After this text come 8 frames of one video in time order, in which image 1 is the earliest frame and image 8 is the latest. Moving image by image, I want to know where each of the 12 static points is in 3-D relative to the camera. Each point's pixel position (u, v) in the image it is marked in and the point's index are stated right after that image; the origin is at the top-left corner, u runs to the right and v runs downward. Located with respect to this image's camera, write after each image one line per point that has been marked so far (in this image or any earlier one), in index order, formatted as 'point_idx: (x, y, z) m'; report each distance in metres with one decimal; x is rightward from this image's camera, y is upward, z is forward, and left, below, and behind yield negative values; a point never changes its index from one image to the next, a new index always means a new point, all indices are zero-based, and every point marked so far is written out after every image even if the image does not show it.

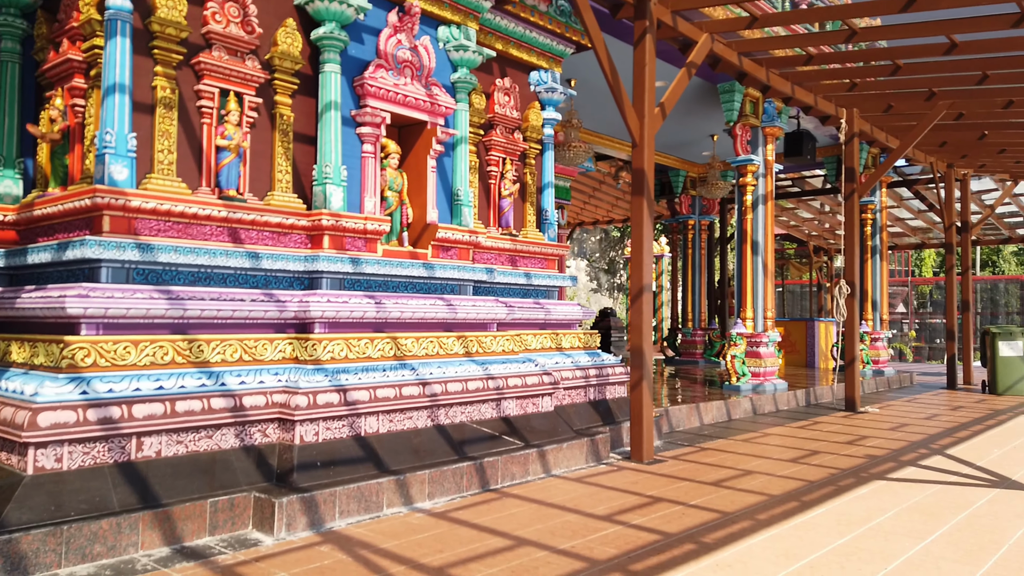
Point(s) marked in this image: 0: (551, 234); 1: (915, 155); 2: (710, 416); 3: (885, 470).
0: (+0.3, +0.4, +5.7) m
1: (+5.4, +1.8, +9.8) m
2: (+1.8, -1.2, +6.8) m
3: (+2.4, -1.2, +4.8) m
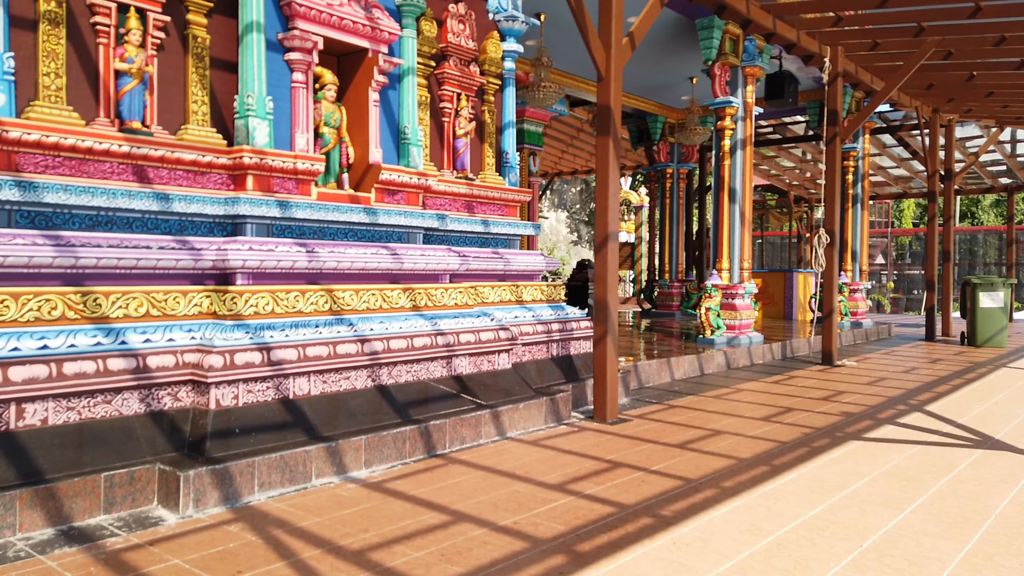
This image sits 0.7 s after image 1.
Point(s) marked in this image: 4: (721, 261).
0: (0.0, +0.8, +5.3) m
1: (+5.0, +2.4, +9.4) m
2: (+1.5, -0.7, +6.5) m
3: (+2.2, -0.9, +4.5) m
4: (+2.3, +0.3, +8.1) m
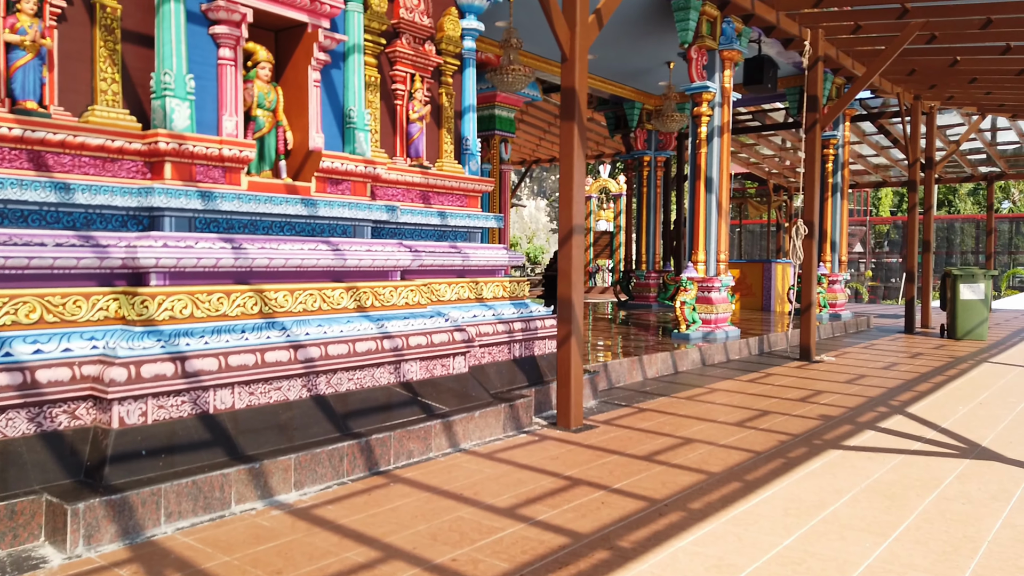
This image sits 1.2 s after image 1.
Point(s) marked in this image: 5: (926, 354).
0: (-0.3, +0.8, +5.0) m
1: (+4.6, +2.5, +9.2) m
2: (+1.2, -0.7, +6.2) m
3: (+1.9, -0.9, +4.3) m
4: (+2.0, +0.4, +7.8) m
5: (+4.4, -0.7, +7.9) m
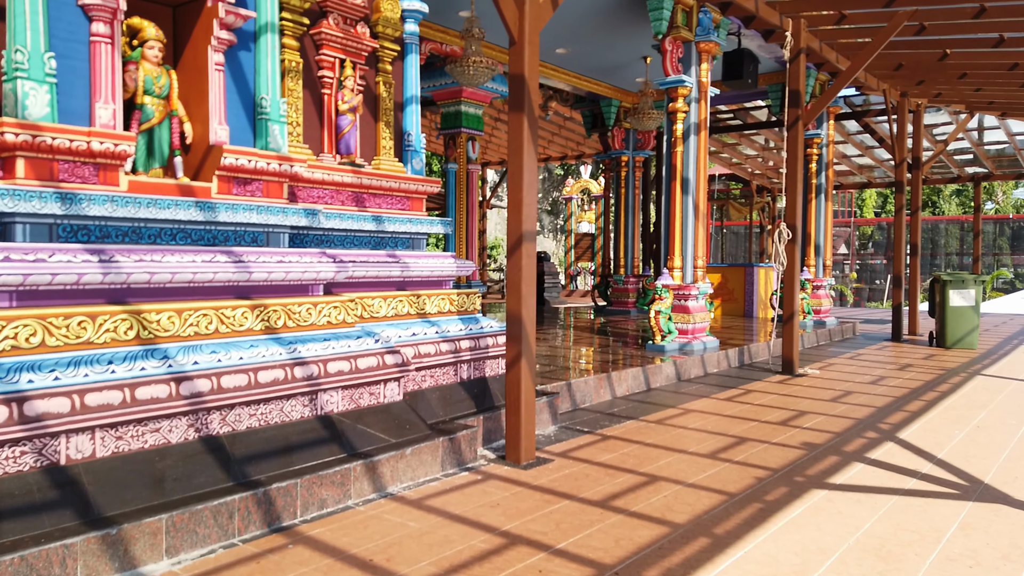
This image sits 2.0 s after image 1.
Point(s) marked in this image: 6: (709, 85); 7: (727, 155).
0: (-0.6, +0.7, +4.4) m
1: (+4.2, +2.5, +8.7) m
2: (+0.9, -0.8, +5.7) m
3: (+1.6, -0.9, +3.8) m
4: (+1.6, +0.3, +7.3) m
5: (+4.1, -0.8, +7.4) m
6: (+2.0, +2.0, +7.3) m
7: (+4.5, +2.8, +15.3) m
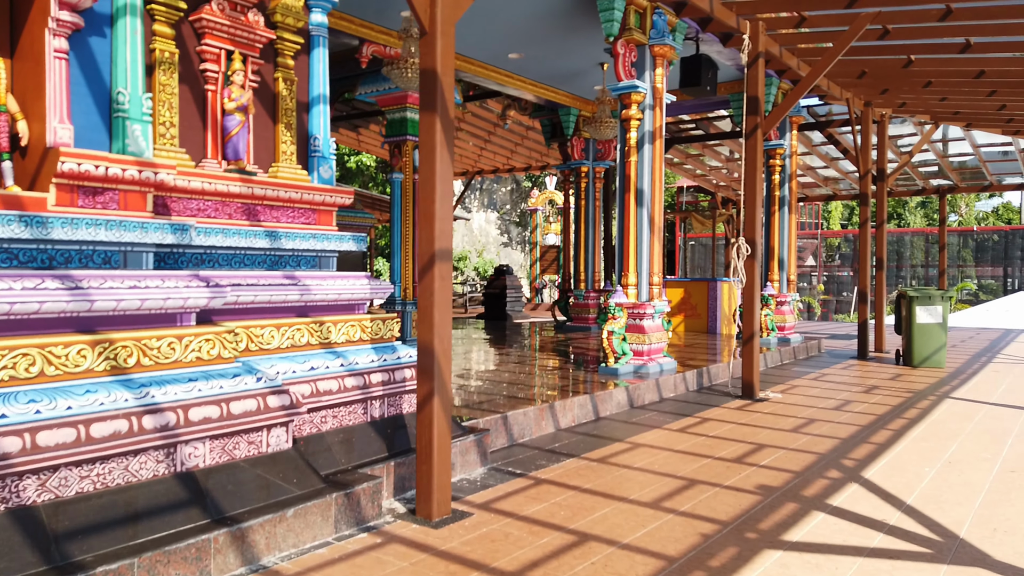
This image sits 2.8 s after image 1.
0: (-1.0, +0.6, +3.9) m
1: (+3.7, +2.3, +8.4) m
2: (+0.4, -0.9, +5.2) m
3: (+1.2, -1.0, +3.3) m
4: (+1.1, +0.1, +6.9) m
5: (+3.5, -1.0, +7.1) m
6: (+1.4, +1.9, +6.9) m
7: (+3.7, +2.5, +15.0) m
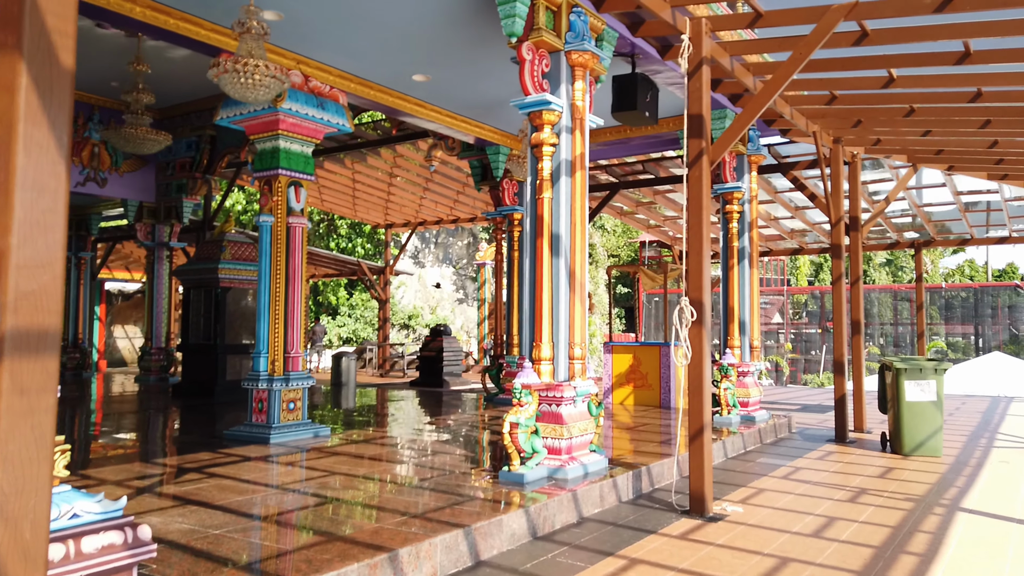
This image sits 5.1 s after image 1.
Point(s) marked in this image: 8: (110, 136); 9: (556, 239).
0: (-1.8, +0.3, +2.2) m
1: (+2.7, +1.6, +7.0) m
2: (-0.4, -1.3, +3.5) m
3: (+0.5, -1.3, +1.6) m
4: (+0.2, -0.4, +5.2) m
5: (+2.7, -1.5, +5.4) m
6: (+0.5, +1.3, +5.4) m
7: (+2.5, +1.3, +13.6) m
8: (-5.2, +2.0, +9.5) m
9: (+0.3, +0.4, +5.3) m
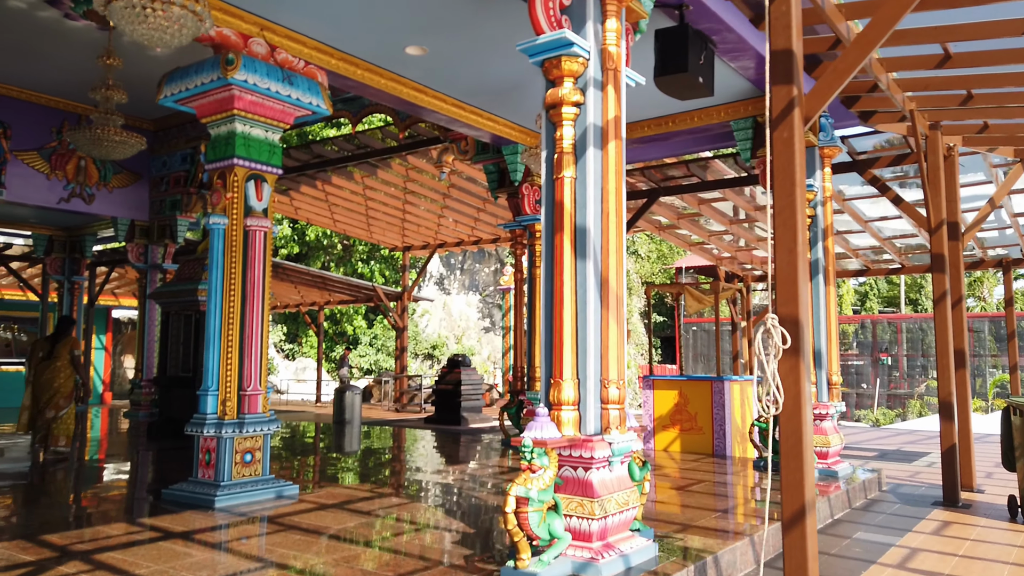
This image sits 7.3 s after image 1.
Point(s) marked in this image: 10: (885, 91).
0: (-1.8, +0.3, +0.8) m
1: (+2.8, +1.5, +5.5) m
2: (-0.4, -1.3, +2.0) m
3: (+0.4, -1.2, 0.0) m
4: (+0.2, -0.5, +3.7) m
5: (+2.7, -1.6, +3.8) m
6: (+0.6, +1.2, +4.0) m
7: (+2.9, +0.9, +12.1) m
8: (-5.0, +1.7, +8.4) m
9: (+0.4, +0.3, +3.8) m
10: (+2.8, +1.5, +5.5) m
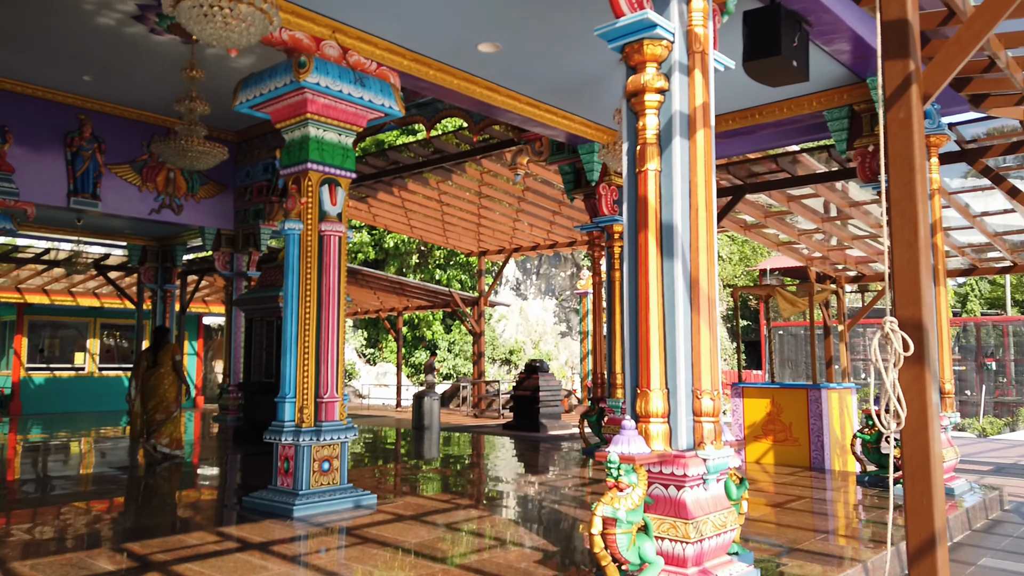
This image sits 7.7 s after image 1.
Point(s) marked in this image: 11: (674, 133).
0: (-1.7, +0.3, +0.8) m
1: (+3.4, +1.5, +4.9) m
2: (-0.2, -1.3, +1.7) m
3: (+0.4, -1.2, -0.3) m
4: (+0.6, -0.5, +3.4) m
5: (+3.1, -1.6, +3.2) m
6: (+1.0, +1.2, +3.7) m
7: (+4.1, +0.9, +11.5) m
8: (-4.1, +1.6, +8.6) m
9: (+0.8, +0.3, +3.5) m
10: (+3.3, +1.5, +5.0) m
11: (+0.8, +0.7, +3.5) m
